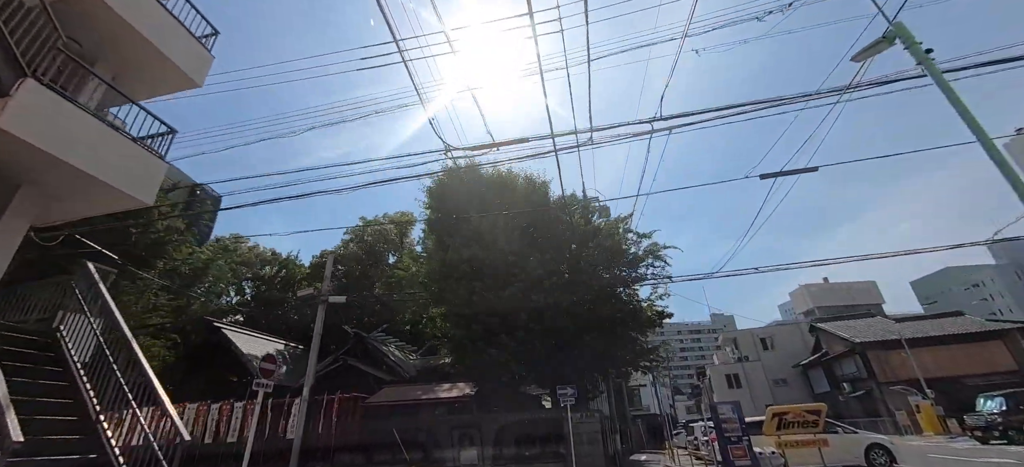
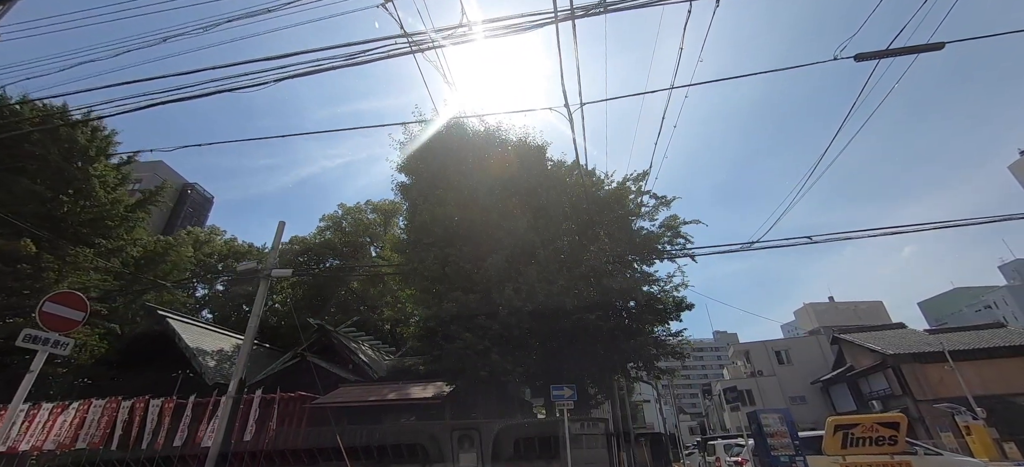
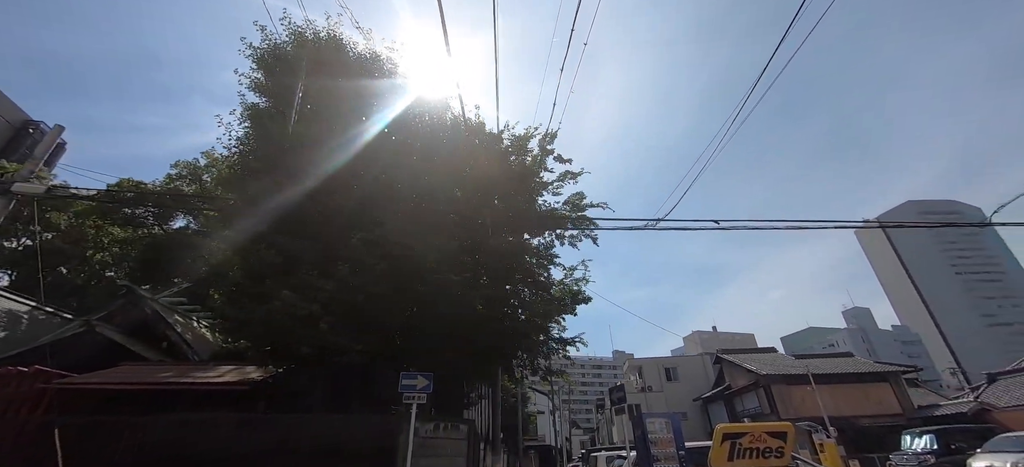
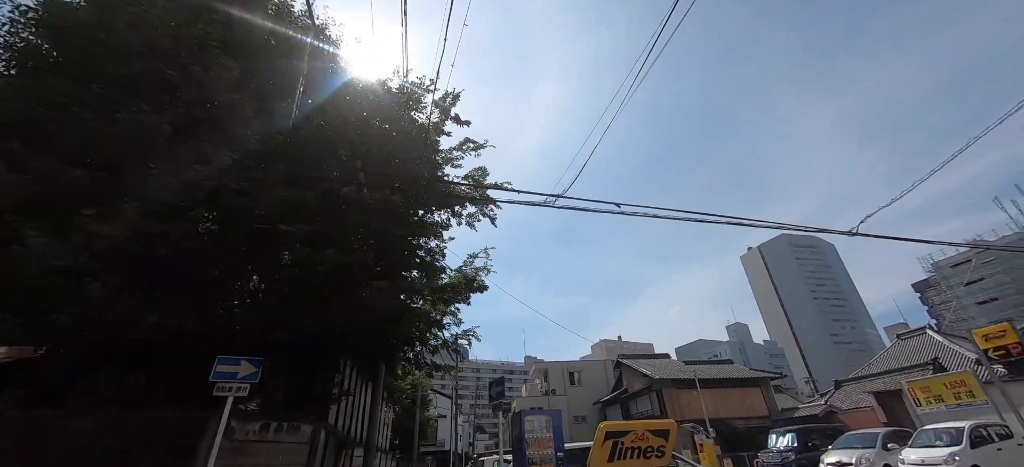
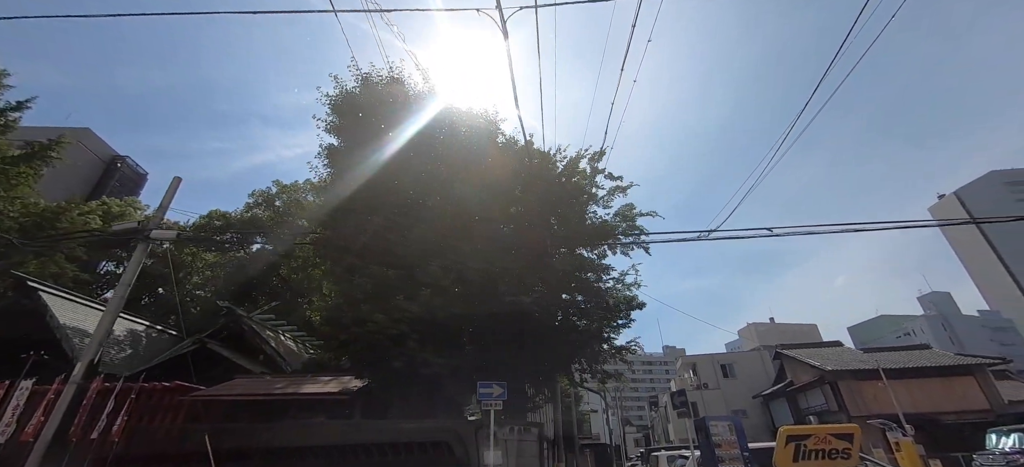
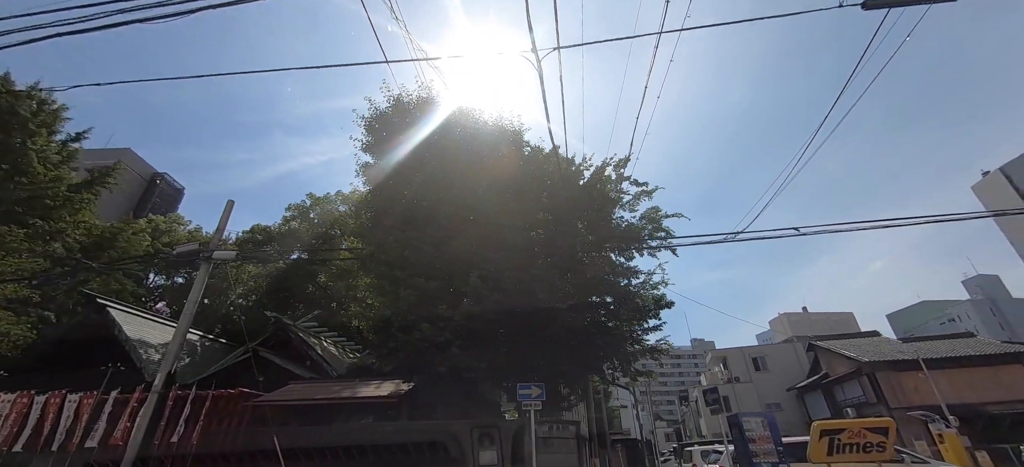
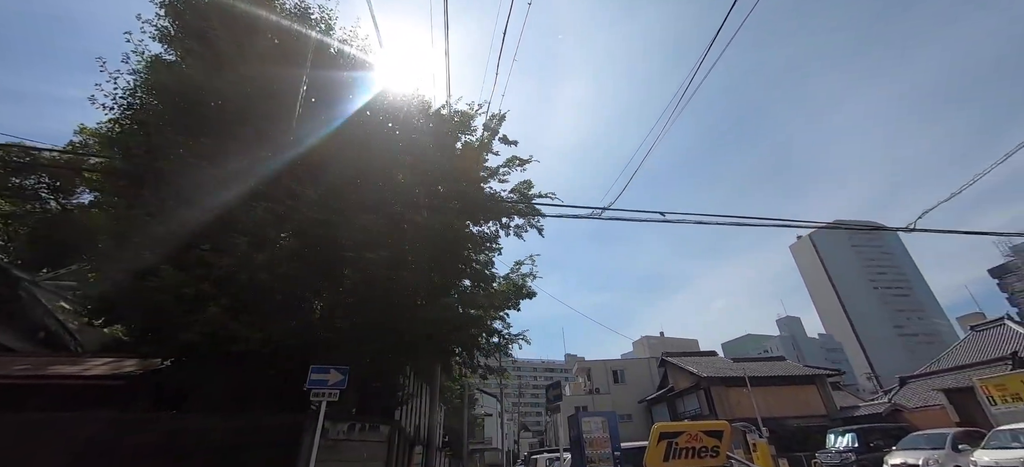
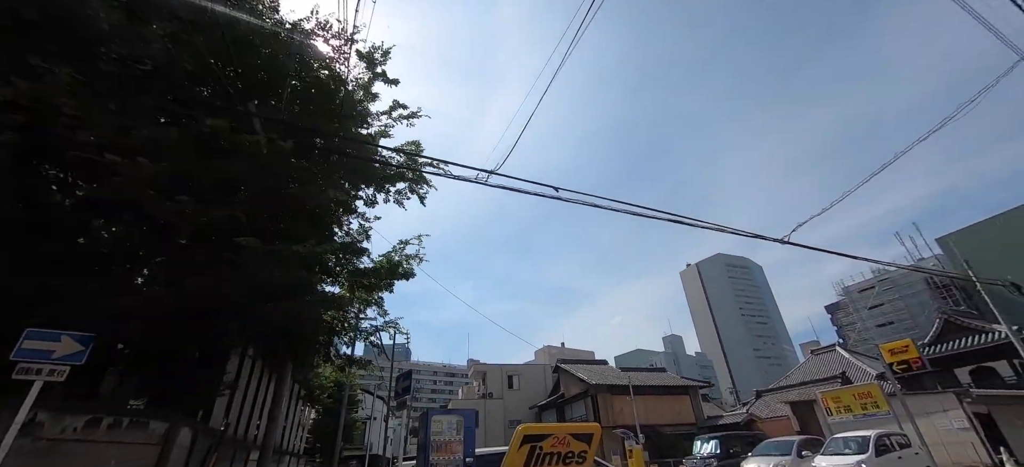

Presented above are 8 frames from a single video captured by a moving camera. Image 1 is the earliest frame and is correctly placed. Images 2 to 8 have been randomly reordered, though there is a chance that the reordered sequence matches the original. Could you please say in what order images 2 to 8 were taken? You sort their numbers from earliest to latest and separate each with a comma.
2, 6, 5, 3, 7, 4, 8
